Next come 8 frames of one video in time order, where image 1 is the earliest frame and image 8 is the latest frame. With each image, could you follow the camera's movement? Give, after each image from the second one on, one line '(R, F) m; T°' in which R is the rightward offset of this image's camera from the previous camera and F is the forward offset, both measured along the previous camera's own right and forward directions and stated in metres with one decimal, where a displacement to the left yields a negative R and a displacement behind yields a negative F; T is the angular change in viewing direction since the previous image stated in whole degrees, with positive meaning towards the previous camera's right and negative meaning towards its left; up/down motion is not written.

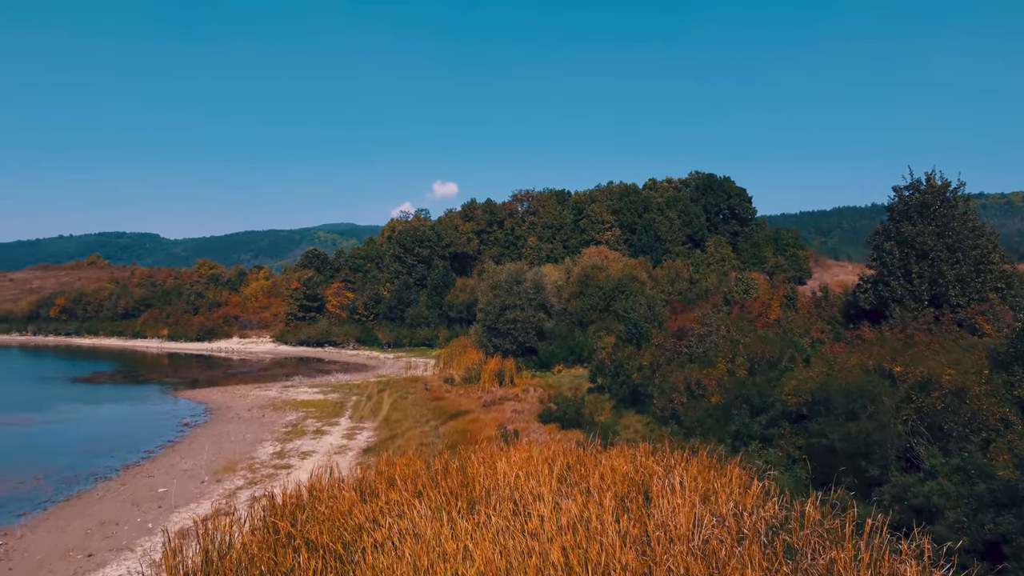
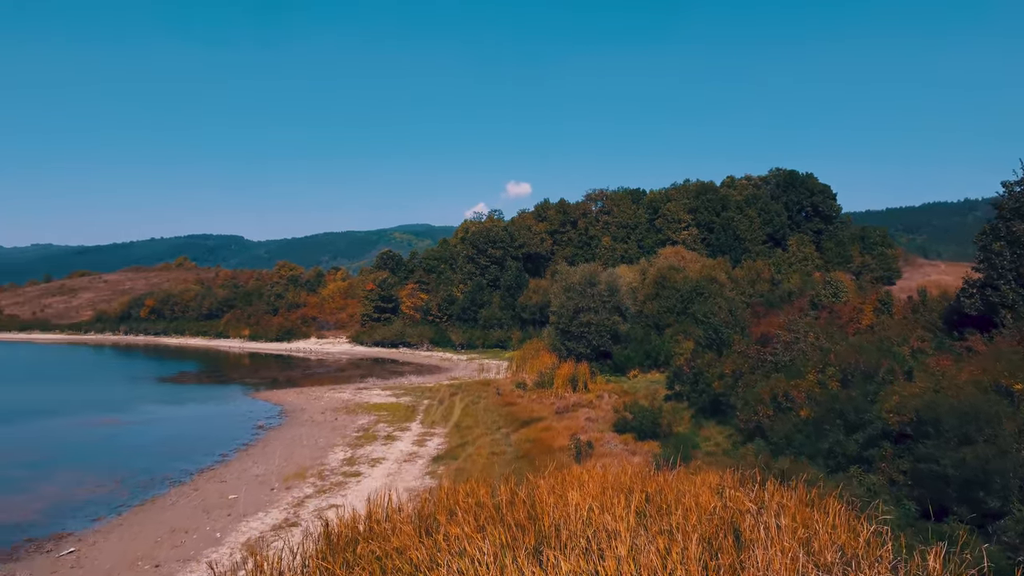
(0.0, +0.7) m; -5°
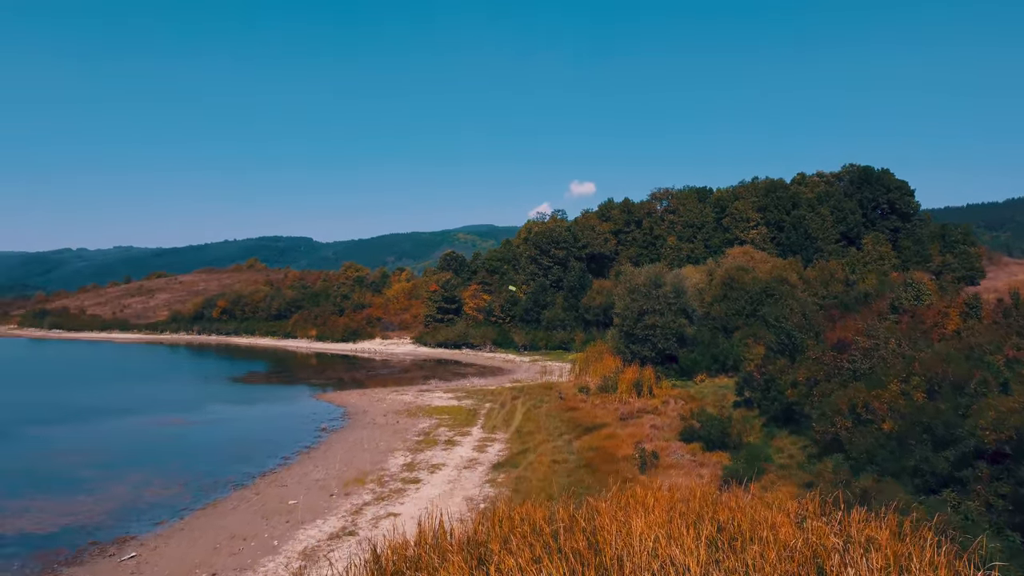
(0.0, +0.5) m; -5°
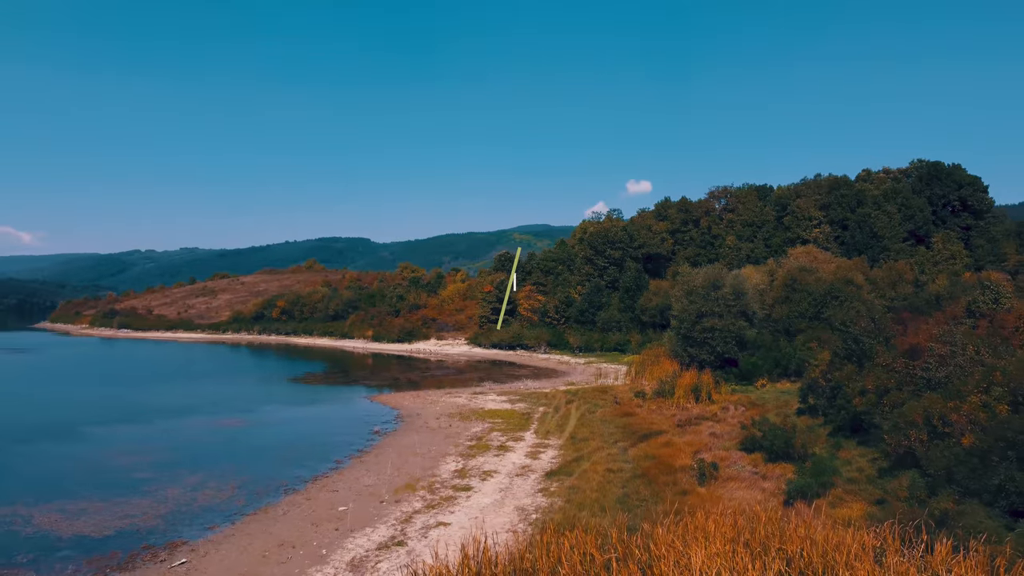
(+0.1, +0.4) m; -4°
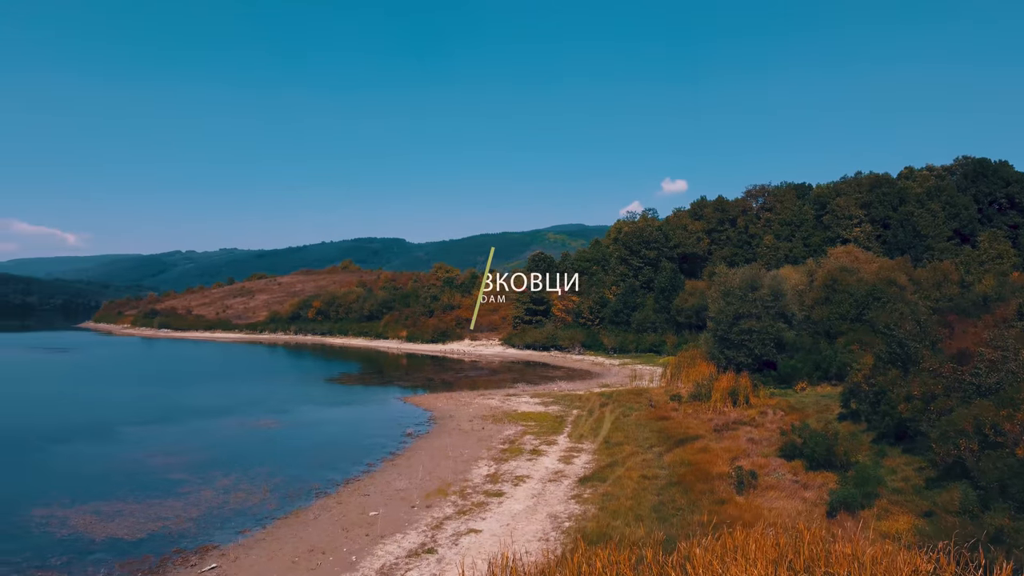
(0.0, +0.3) m; -2°
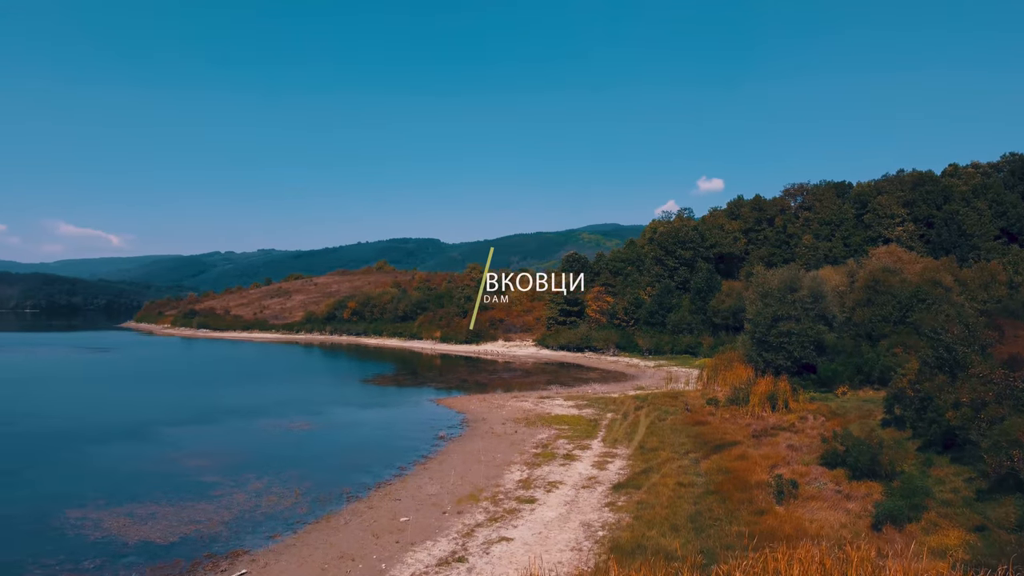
(0.0, +0.3) m; -2°
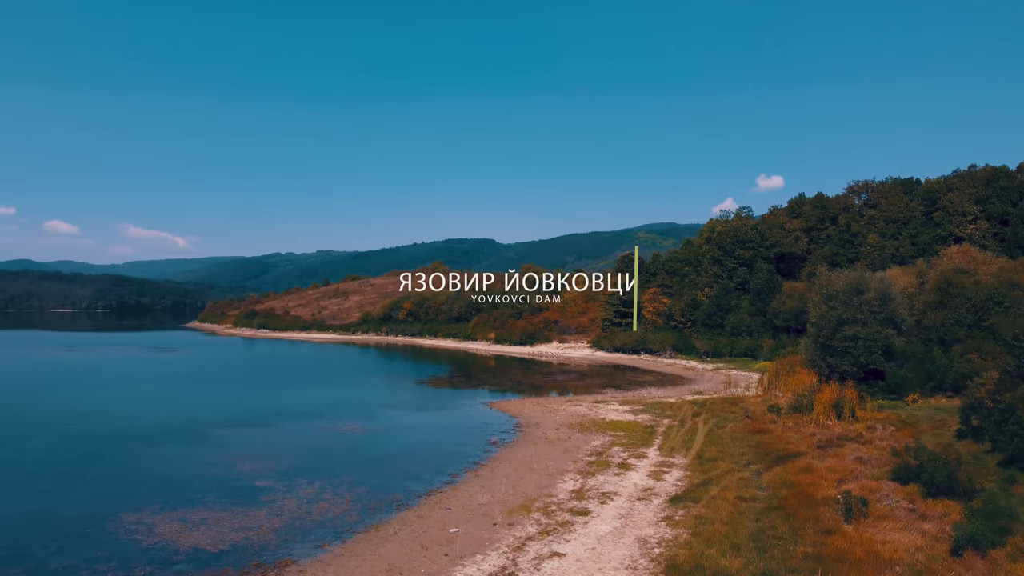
(+0.1, +0.5) m; -4°
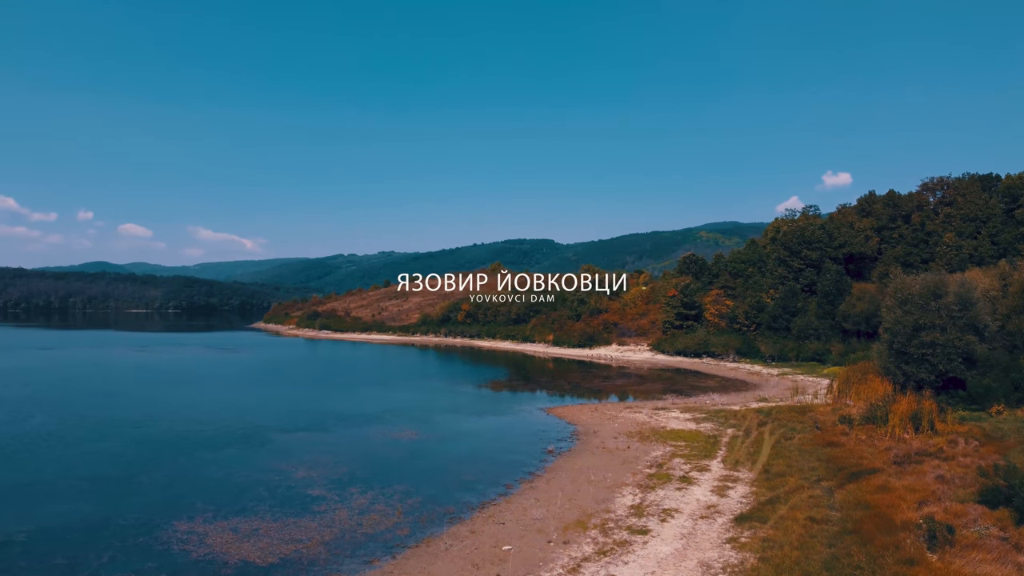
(+0.1, +0.6) m; -4°
